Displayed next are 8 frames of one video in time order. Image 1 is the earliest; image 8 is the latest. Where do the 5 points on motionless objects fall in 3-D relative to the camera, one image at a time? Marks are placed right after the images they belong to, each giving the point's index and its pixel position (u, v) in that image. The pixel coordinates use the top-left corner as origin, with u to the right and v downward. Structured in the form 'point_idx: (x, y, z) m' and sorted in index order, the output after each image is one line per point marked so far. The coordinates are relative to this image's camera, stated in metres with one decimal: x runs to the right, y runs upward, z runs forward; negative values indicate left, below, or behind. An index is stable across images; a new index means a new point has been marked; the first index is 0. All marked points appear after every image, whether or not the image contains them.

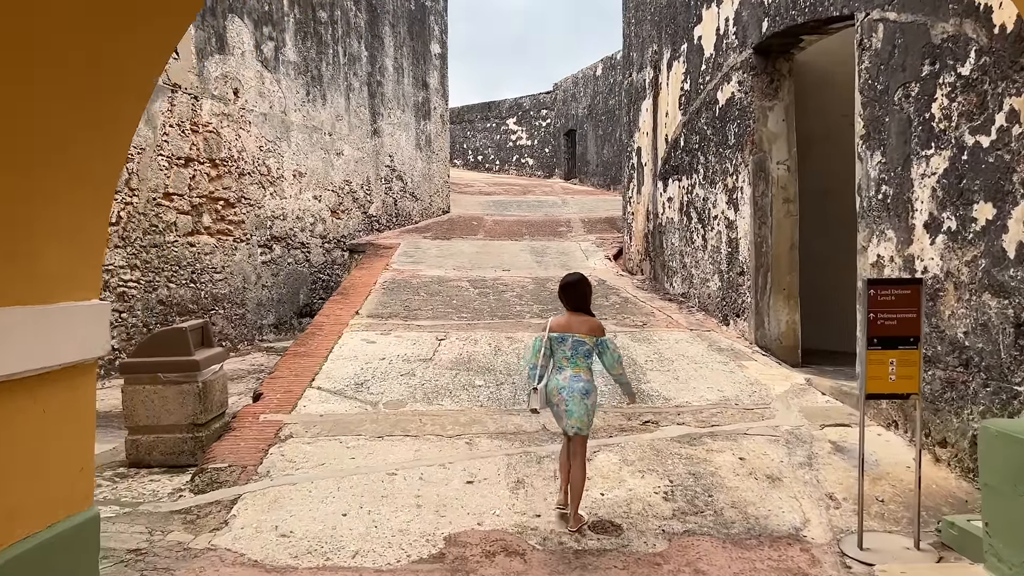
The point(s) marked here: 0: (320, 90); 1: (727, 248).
0: (-1.7, +1.8, +7.6) m
1: (+1.3, +0.3, +5.3) m
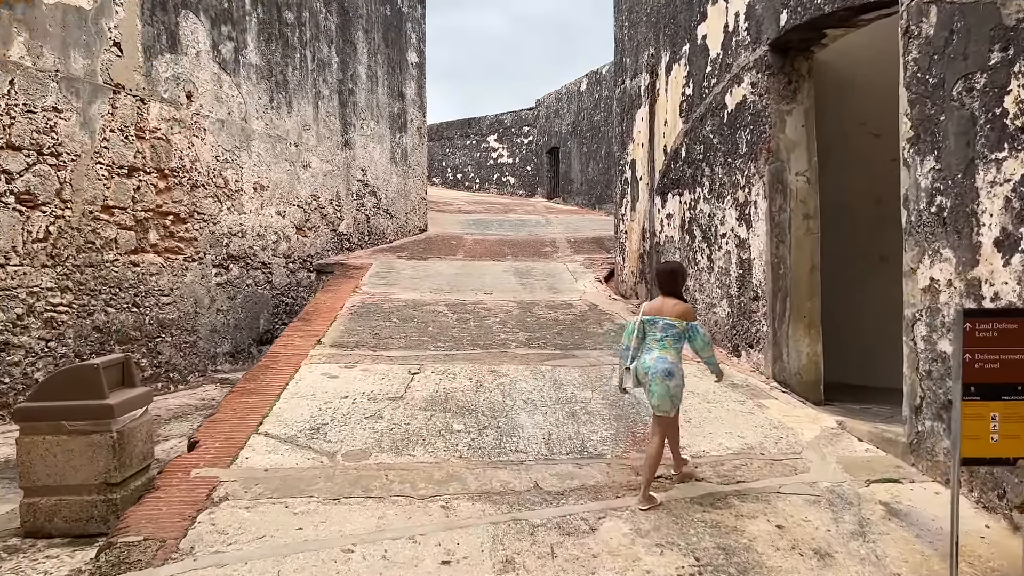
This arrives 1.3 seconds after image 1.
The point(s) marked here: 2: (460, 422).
0: (-1.9, +1.6, +7.0) m
1: (+1.2, +0.1, +4.7) m
2: (-0.2, -0.6, +3.7) m
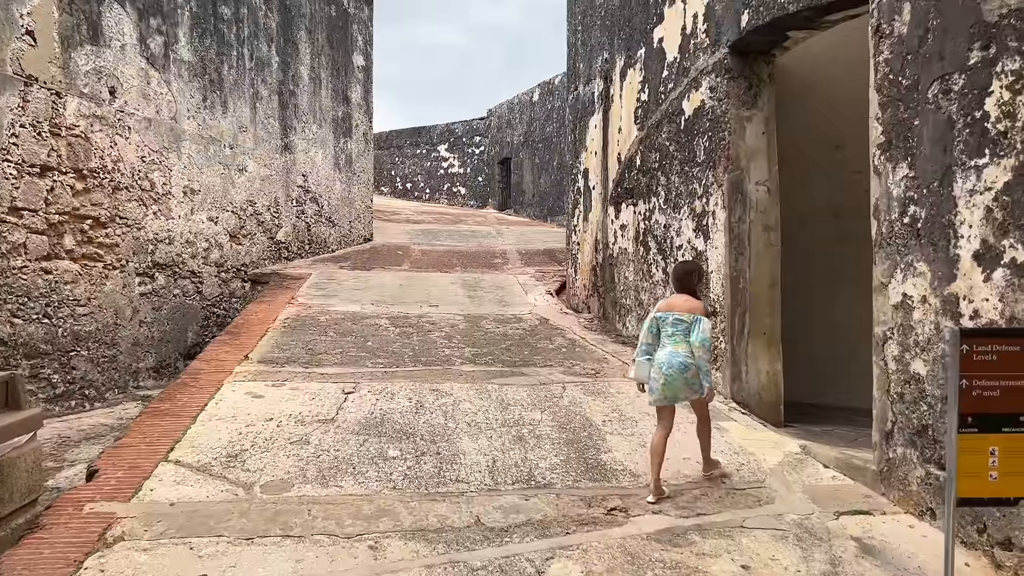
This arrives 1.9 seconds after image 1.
0: (-2.3, +1.5, +6.6) m
1: (+1.0, 0.0, +4.5) m
2: (-0.5, -0.6, +3.4) m
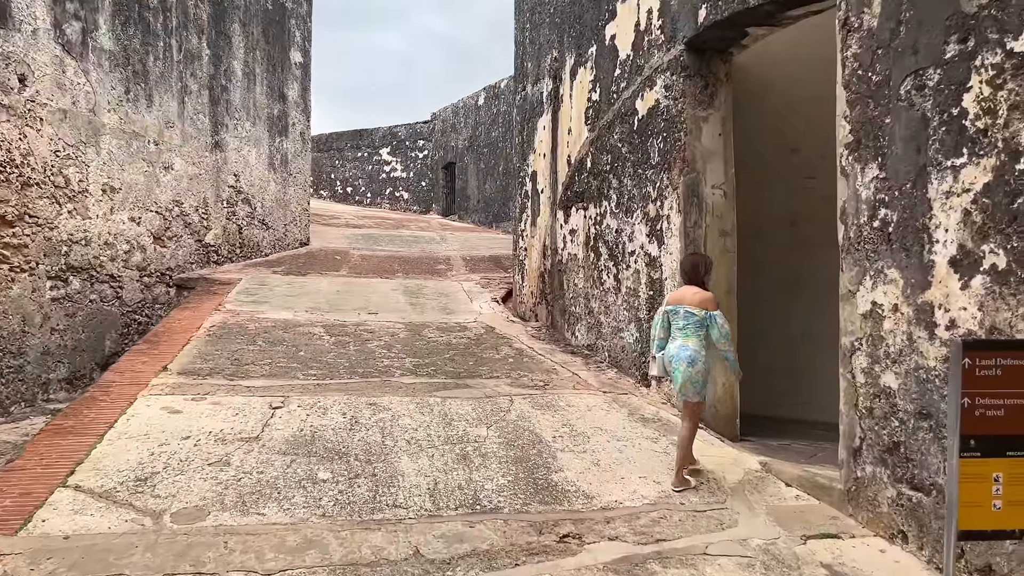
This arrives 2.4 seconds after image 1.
0: (-2.7, +1.4, +6.2) m
1: (+0.7, 0.0, +4.3) m
2: (-0.7, -0.7, +3.1) m
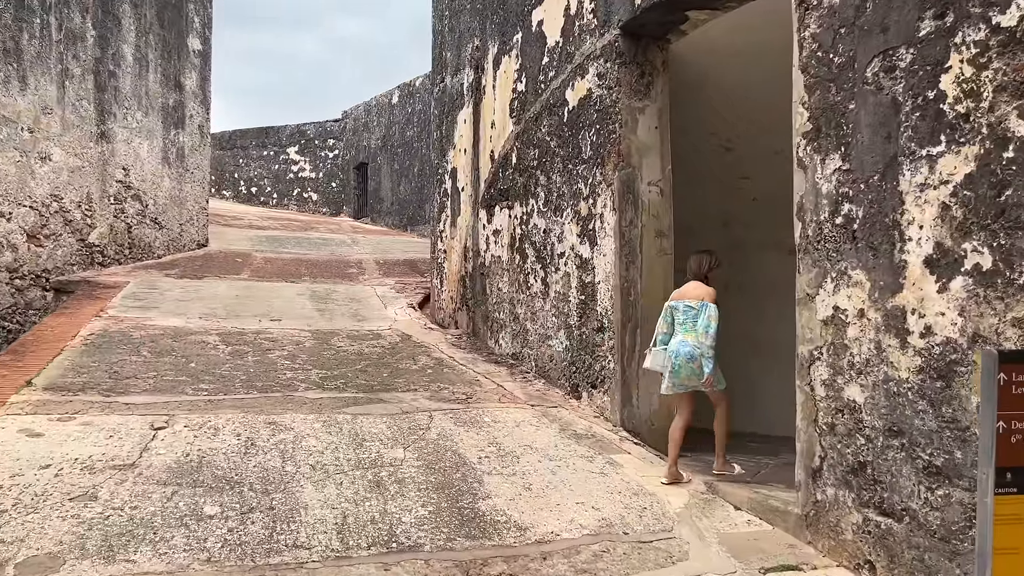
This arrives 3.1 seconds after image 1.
0: (-3.2, +1.4, +5.5) m
1: (+0.3, 0.0, +3.9) m
2: (-0.9, -0.7, +2.6) m
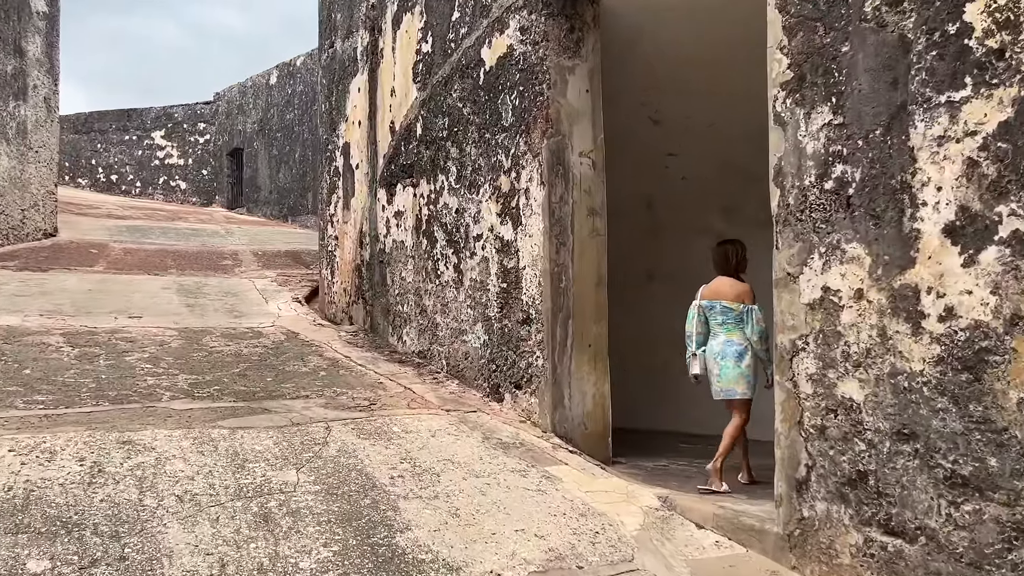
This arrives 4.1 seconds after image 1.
0: (-3.8, +1.5, +4.5) m
1: (-0.1, 0.0, +3.4) m
2: (-1.1, -0.6, +2.0) m
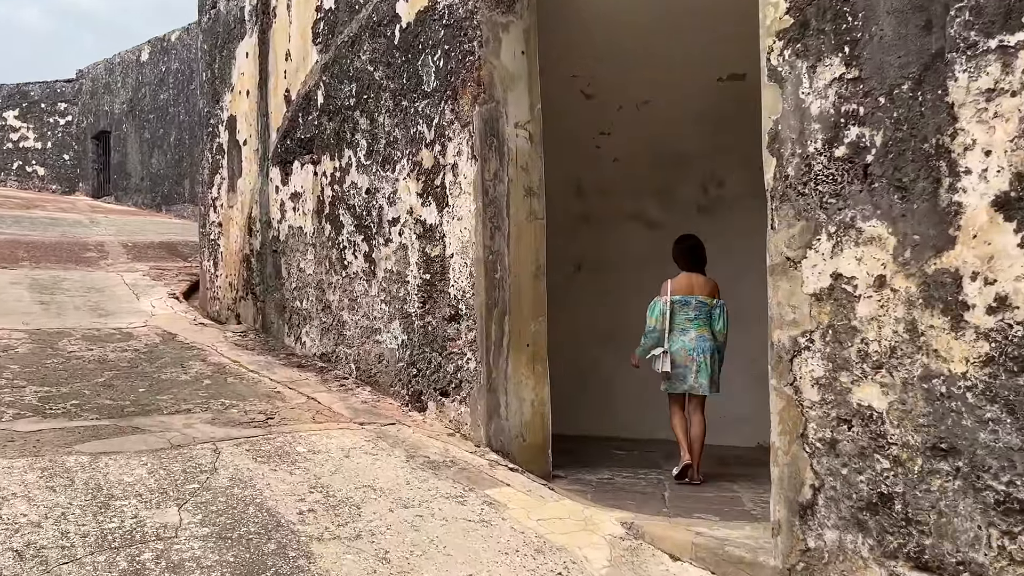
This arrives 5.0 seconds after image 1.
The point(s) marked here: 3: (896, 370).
0: (-4.1, +1.5, +3.5) m
1: (-0.3, +0.1, +3.0) m
2: (-1.1, -0.6, +1.4) m
3: (+0.8, -0.2, +1.7) m
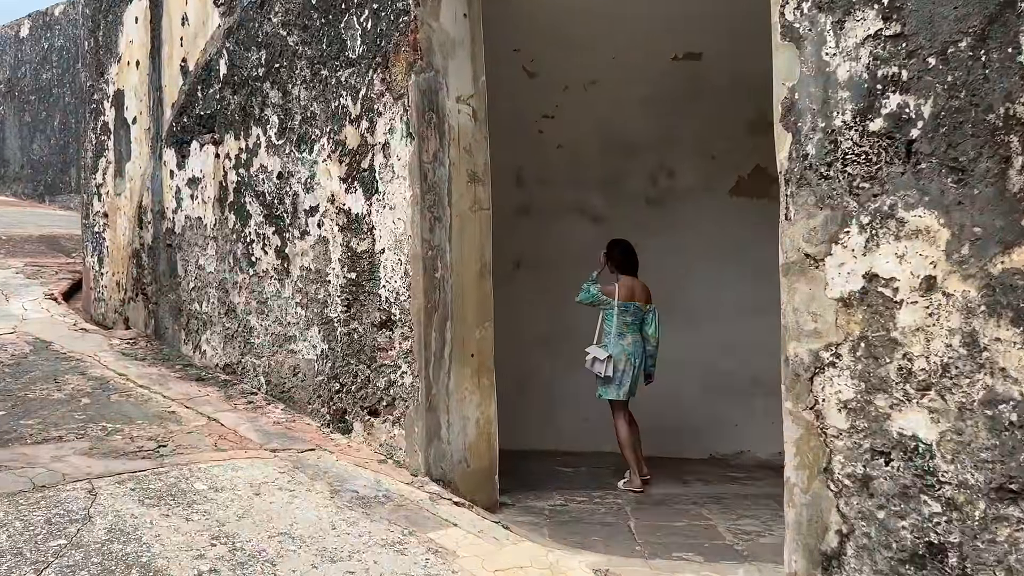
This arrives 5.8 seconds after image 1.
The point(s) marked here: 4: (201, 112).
0: (-4.4, +1.5, +2.7) m
1: (-0.5, 0.0, +2.5) m
2: (-1.1, -0.6, +0.9) m
3: (+0.7, -0.2, +1.4) m
4: (-1.2, +0.7, +3.2) m
